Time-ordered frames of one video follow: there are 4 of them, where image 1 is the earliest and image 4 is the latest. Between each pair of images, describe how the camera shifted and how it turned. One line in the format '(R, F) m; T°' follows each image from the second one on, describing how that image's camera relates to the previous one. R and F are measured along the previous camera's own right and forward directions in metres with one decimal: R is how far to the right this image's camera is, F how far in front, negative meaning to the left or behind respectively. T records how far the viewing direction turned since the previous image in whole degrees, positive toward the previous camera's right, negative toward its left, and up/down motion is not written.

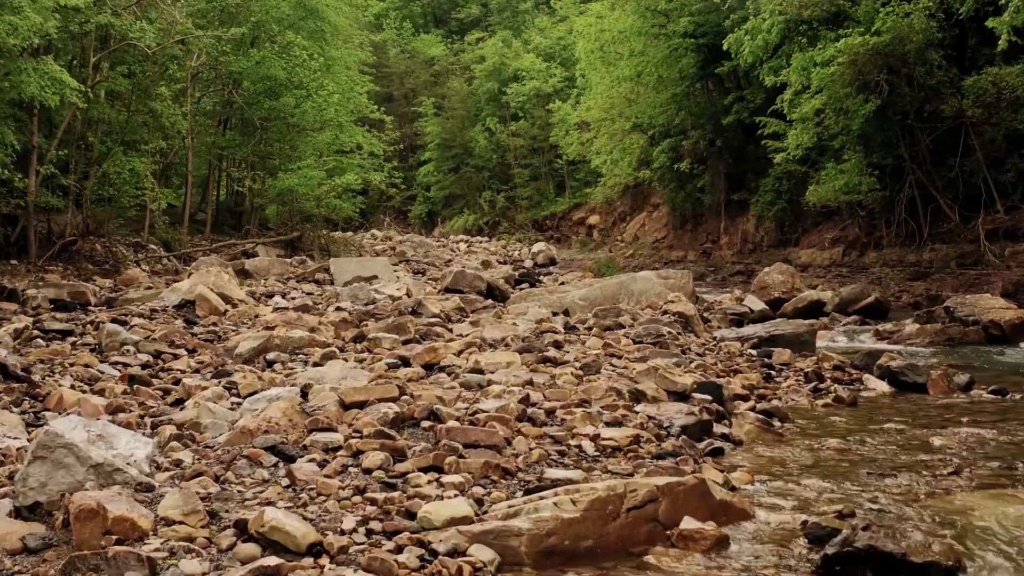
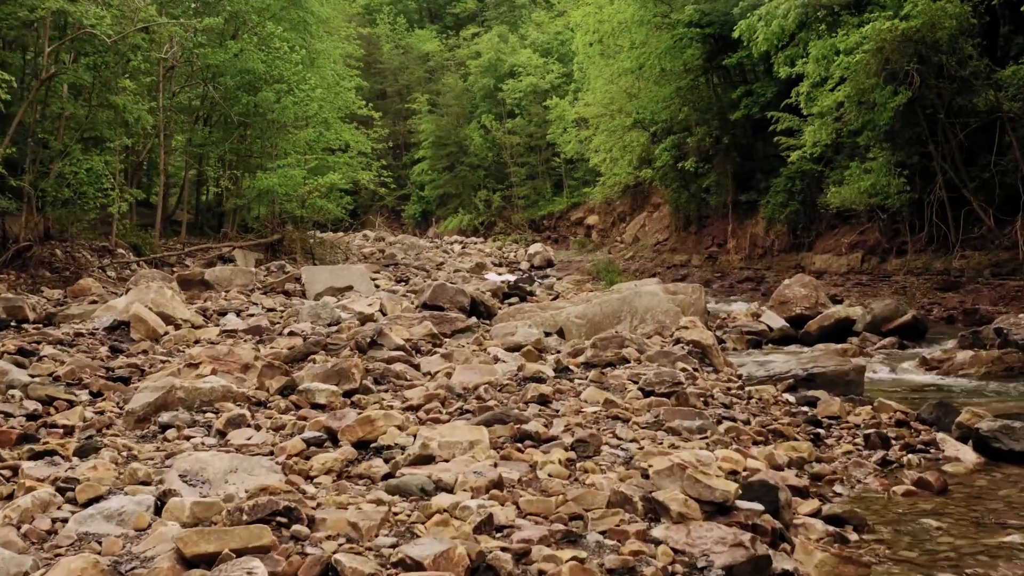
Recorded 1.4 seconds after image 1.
(+0.1, +1.6) m; 0°
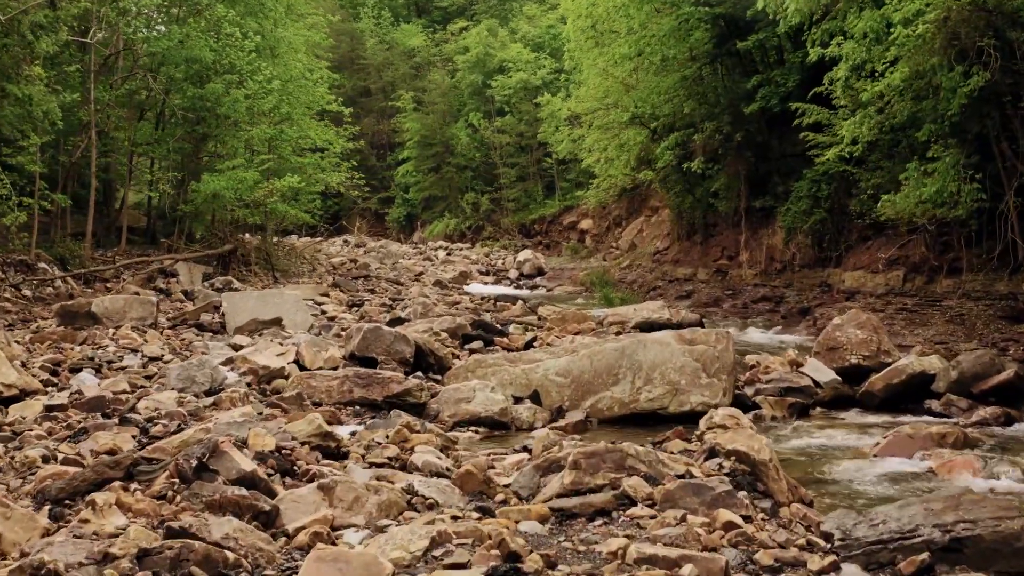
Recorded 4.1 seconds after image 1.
(+0.3, +3.1) m; 0°
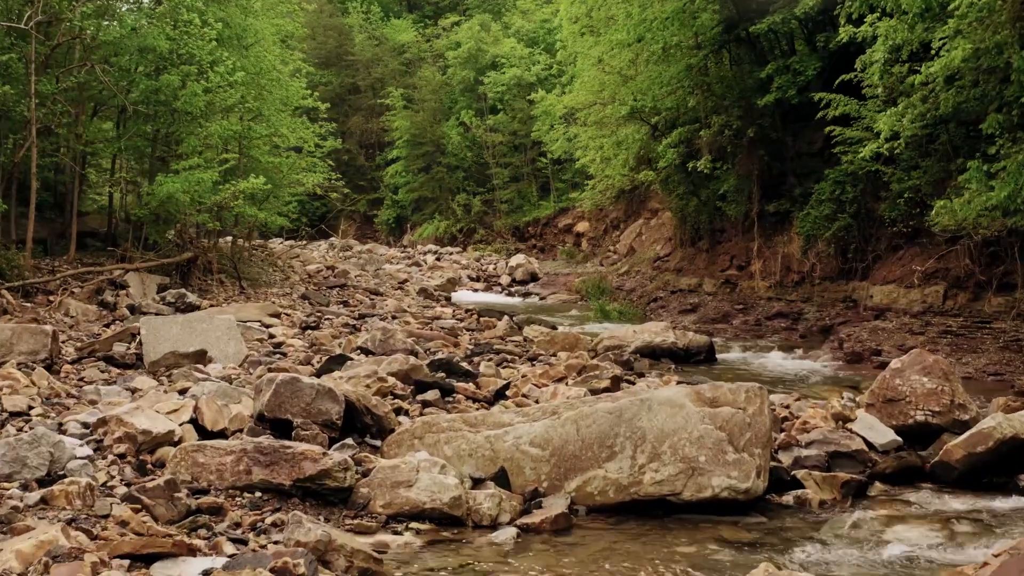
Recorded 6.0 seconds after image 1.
(+0.2, +2.2) m; 0°
